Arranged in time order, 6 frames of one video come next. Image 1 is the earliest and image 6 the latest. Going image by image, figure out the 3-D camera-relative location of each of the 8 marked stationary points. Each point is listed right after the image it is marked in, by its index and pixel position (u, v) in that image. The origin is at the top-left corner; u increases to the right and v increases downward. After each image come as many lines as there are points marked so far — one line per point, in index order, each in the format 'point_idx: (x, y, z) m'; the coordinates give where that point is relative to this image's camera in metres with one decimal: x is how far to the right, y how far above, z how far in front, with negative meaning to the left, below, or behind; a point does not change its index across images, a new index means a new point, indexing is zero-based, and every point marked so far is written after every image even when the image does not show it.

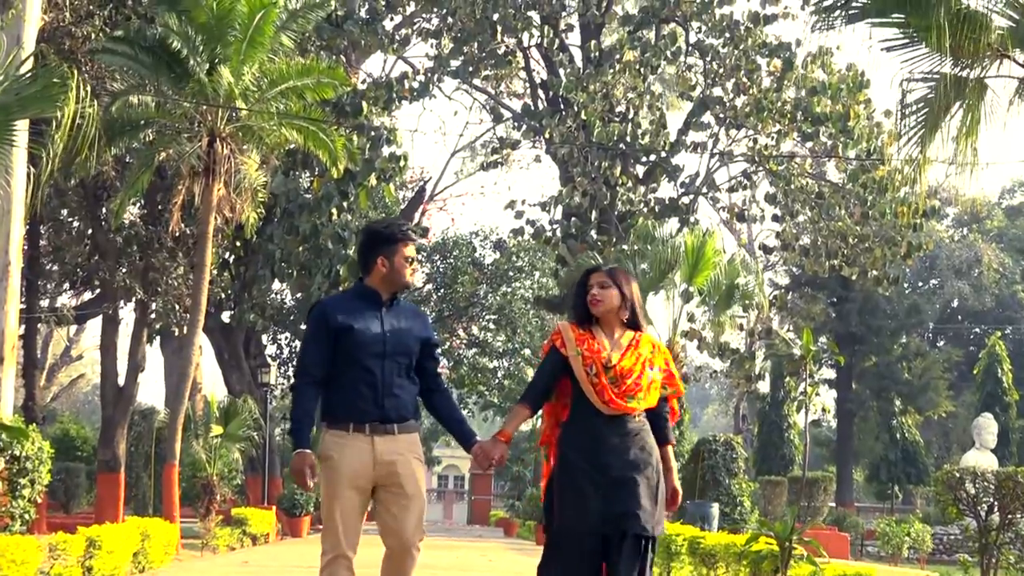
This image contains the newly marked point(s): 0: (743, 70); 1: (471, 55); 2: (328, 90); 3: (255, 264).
0: (+2.7, +2.6, +16.7) m
1: (-0.5, +2.8, +16.6) m
2: (-2.0, +2.3, +16.1) m
3: (-3.2, +0.3, +17.4) m
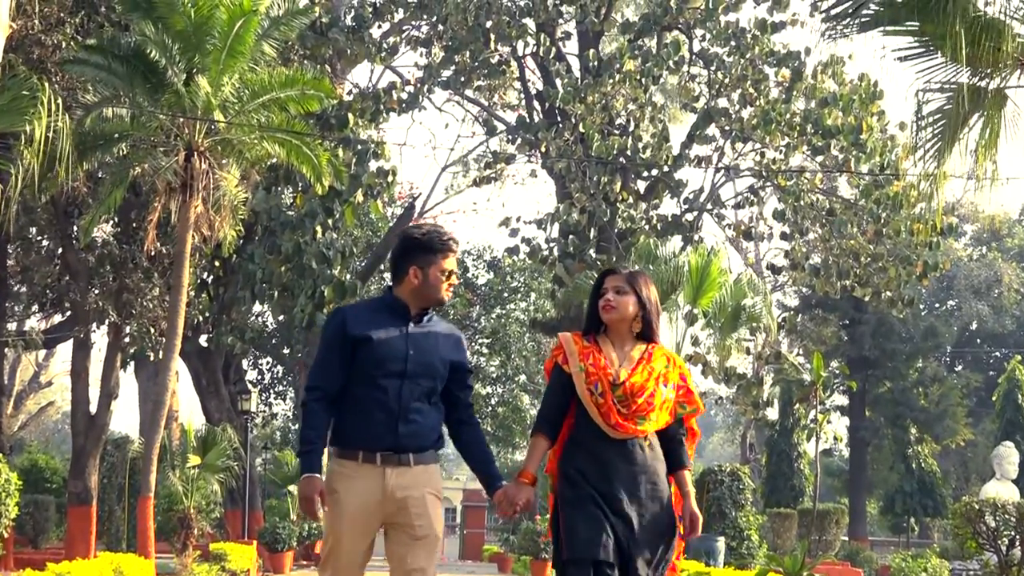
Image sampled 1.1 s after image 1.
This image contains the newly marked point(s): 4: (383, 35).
0: (+2.7, +2.3, +15.8) m
1: (-0.6, +2.5, +15.8) m
2: (-2.1, +2.0, +15.2) m
3: (-3.3, 0.0, +16.6) m
4: (-1.5, +2.9, +15.8) m
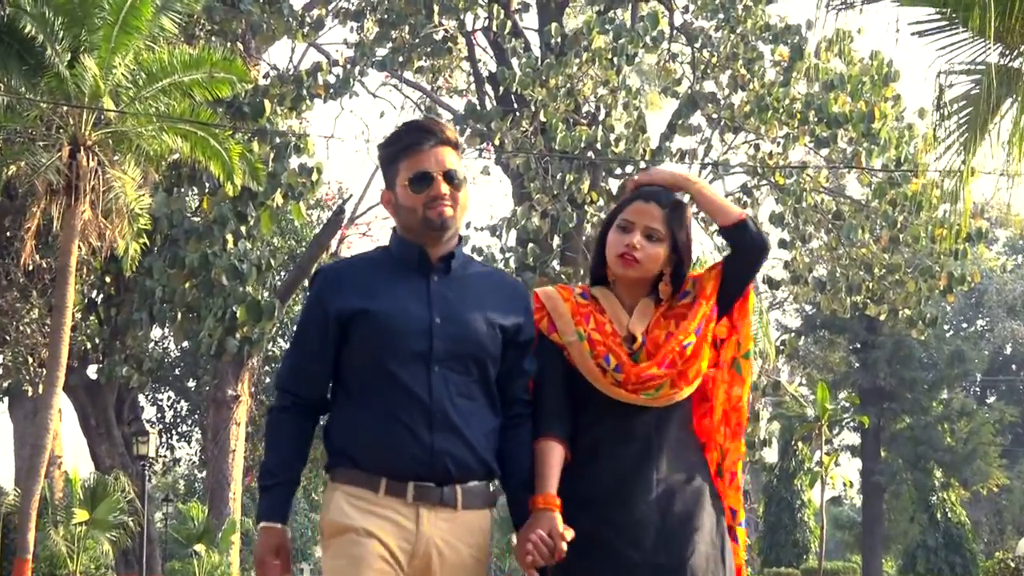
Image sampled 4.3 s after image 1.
0: (+2.2, +2.2, +13.4) m
1: (-1.0, +2.3, +13.3) m
2: (-2.6, +1.8, +12.7) m
3: (-3.8, -0.2, +14.0) m
4: (-2.0, +2.7, +13.3) m
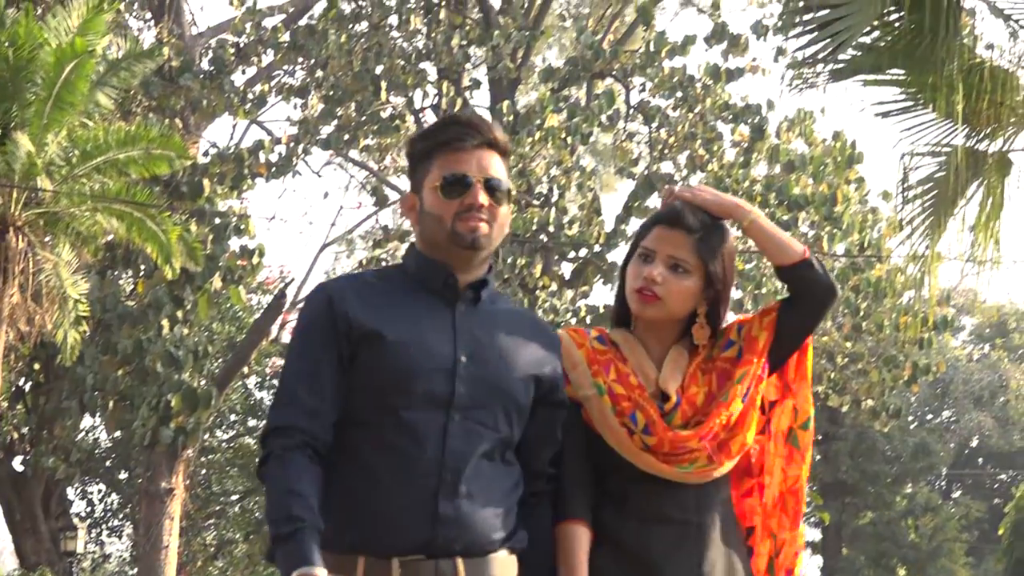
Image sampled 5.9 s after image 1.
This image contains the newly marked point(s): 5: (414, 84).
0: (+1.7, +1.4, +12.9) m
1: (-1.5, +1.5, +12.8) m
2: (-3.0, +1.1, +12.2) m
3: (-4.3, -1.0, +13.4) m
4: (-2.4, +1.9, +12.8) m
5: (-0.9, +1.8, +12.7) m
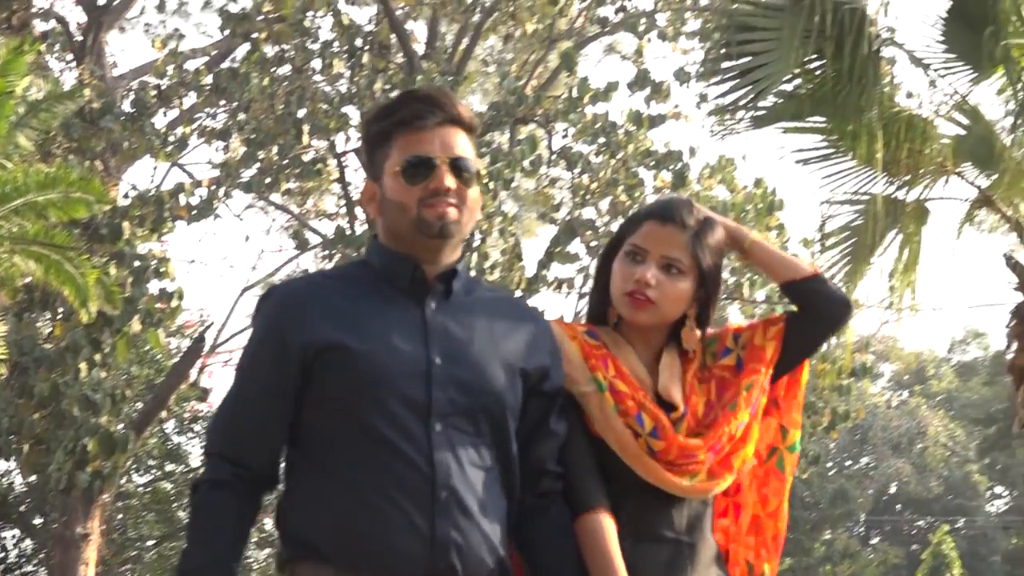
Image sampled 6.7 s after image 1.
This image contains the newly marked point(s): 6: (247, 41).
0: (+1.0, +0.9, +13.0) m
1: (-2.2, +1.2, +12.8) m
2: (-3.7, +0.7, +12.1) m
3: (-5.0, -1.4, +13.3) m
4: (-3.1, +1.5, +12.8) m
5: (-1.6, +1.4, +12.7) m
6: (-2.4, +2.3, +12.8) m
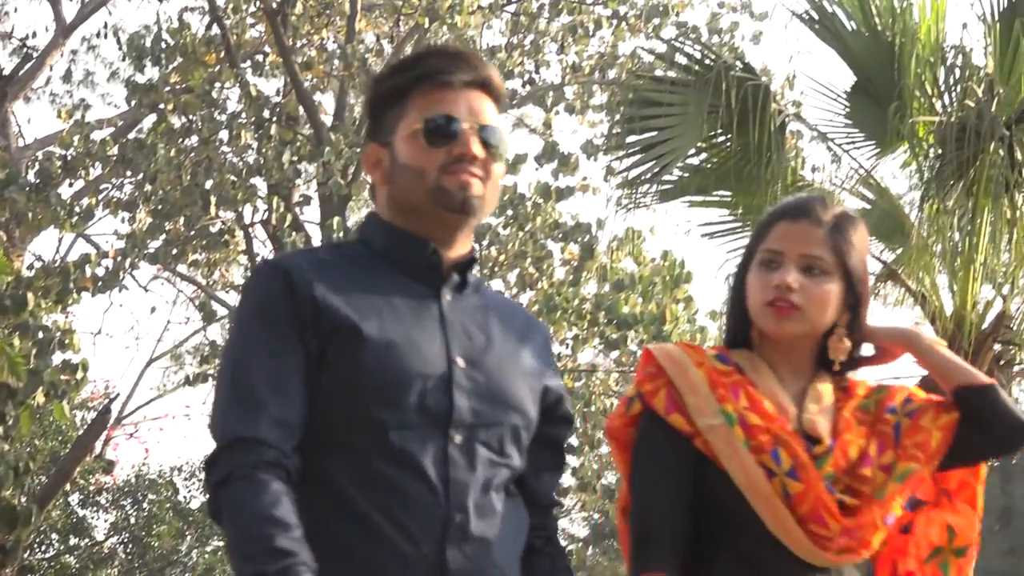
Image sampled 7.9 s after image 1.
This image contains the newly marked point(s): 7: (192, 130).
0: (+0.2, +0.3, +13.1) m
1: (-3.0, +0.5, +12.7) m
2: (-4.5, +0.1, +12.0) m
3: (-5.9, -2.0, +12.9) m
4: (-3.9, +0.8, +12.7) m
5: (-2.4, +0.8, +12.7) m
6: (-3.3, +1.6, +12.8) m
7: (-2.9, +1.4, +12.7) m
